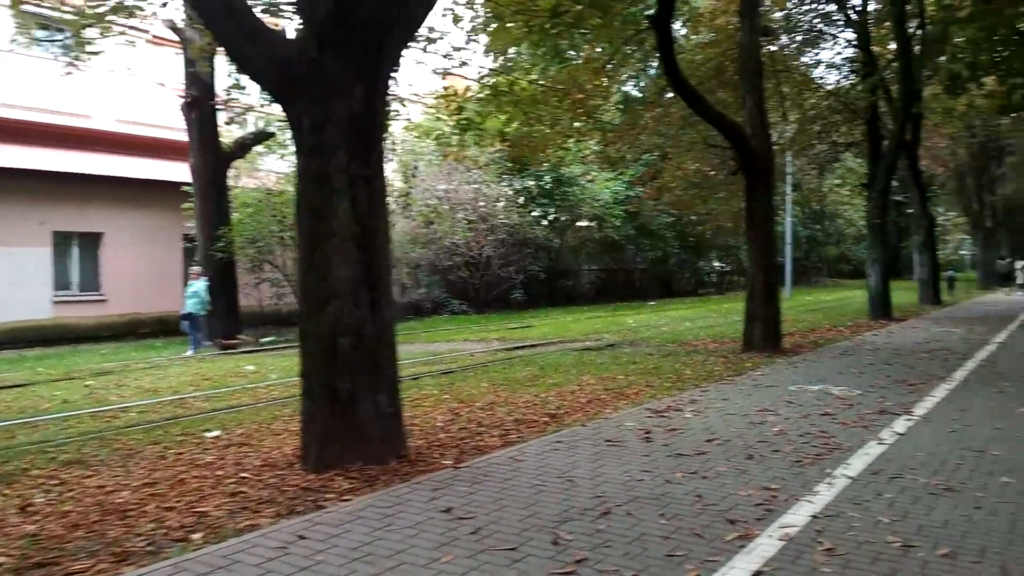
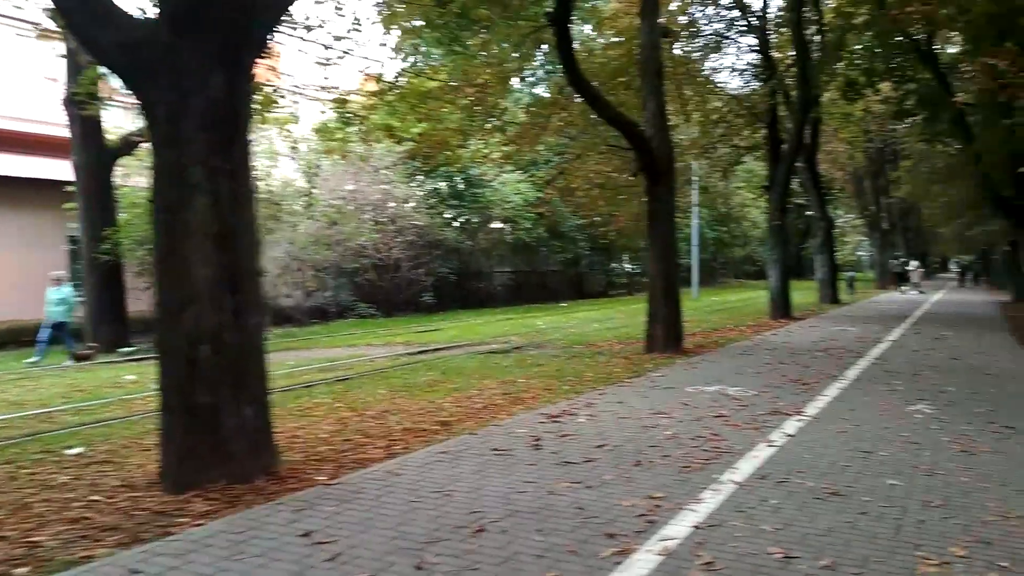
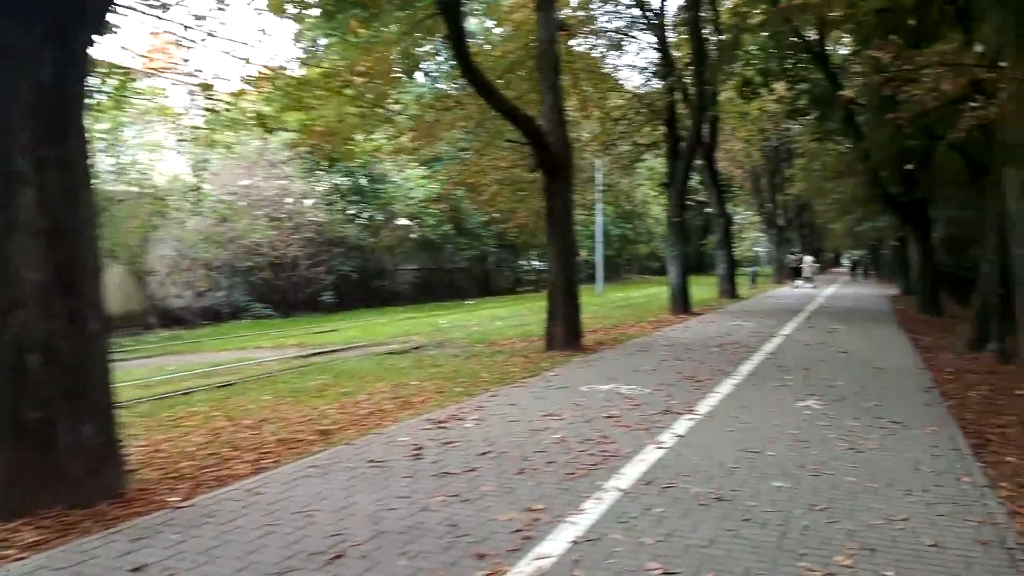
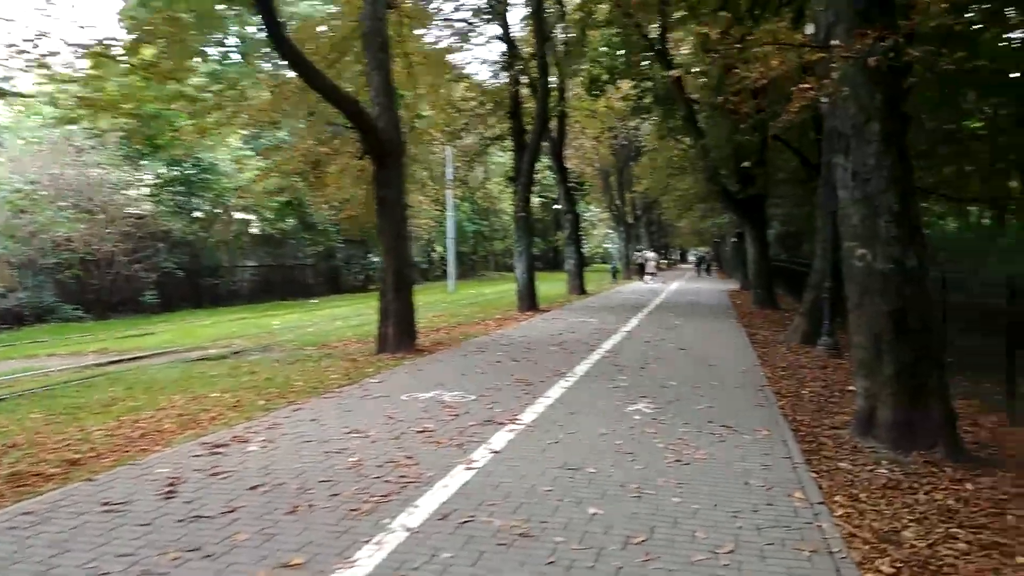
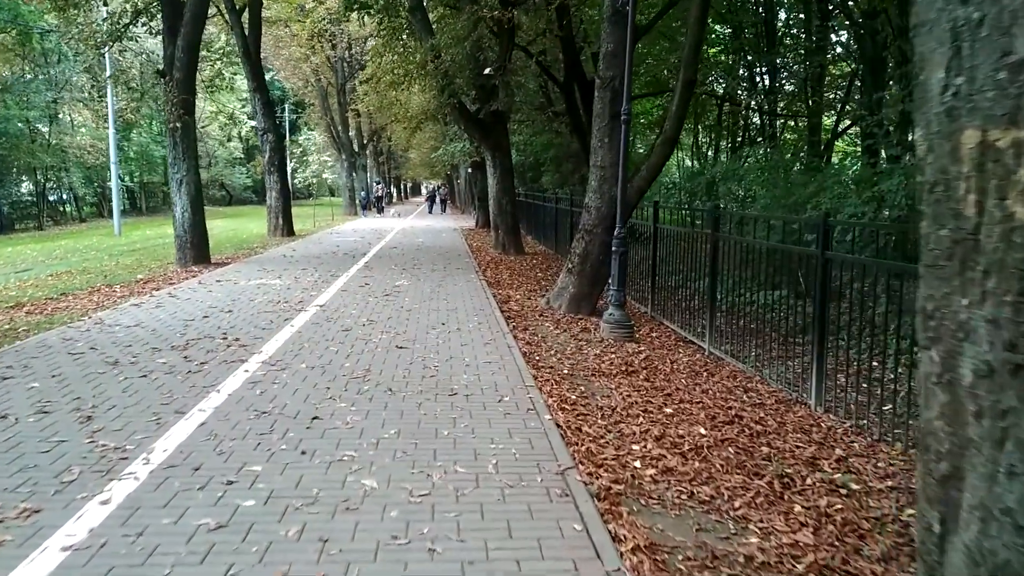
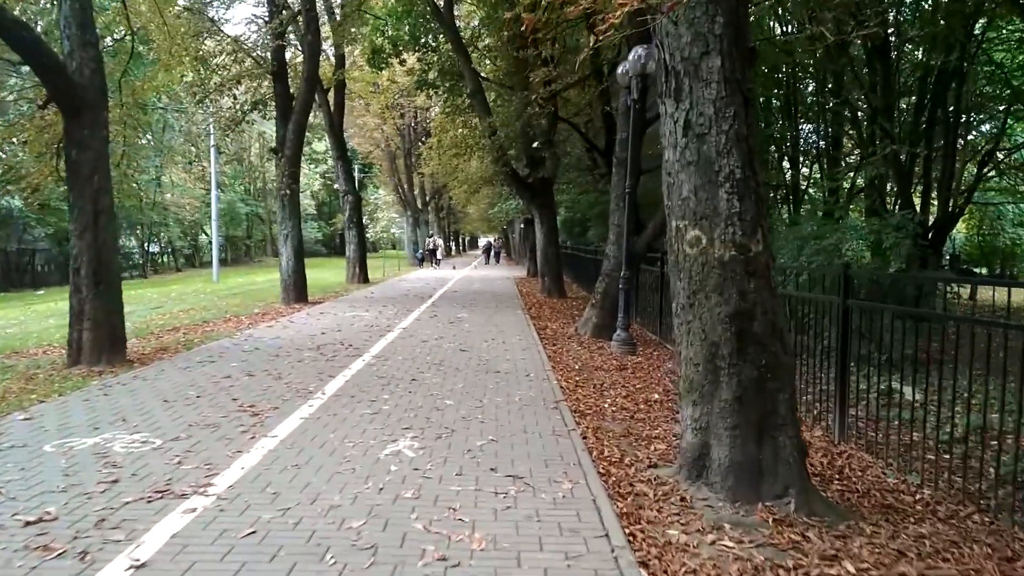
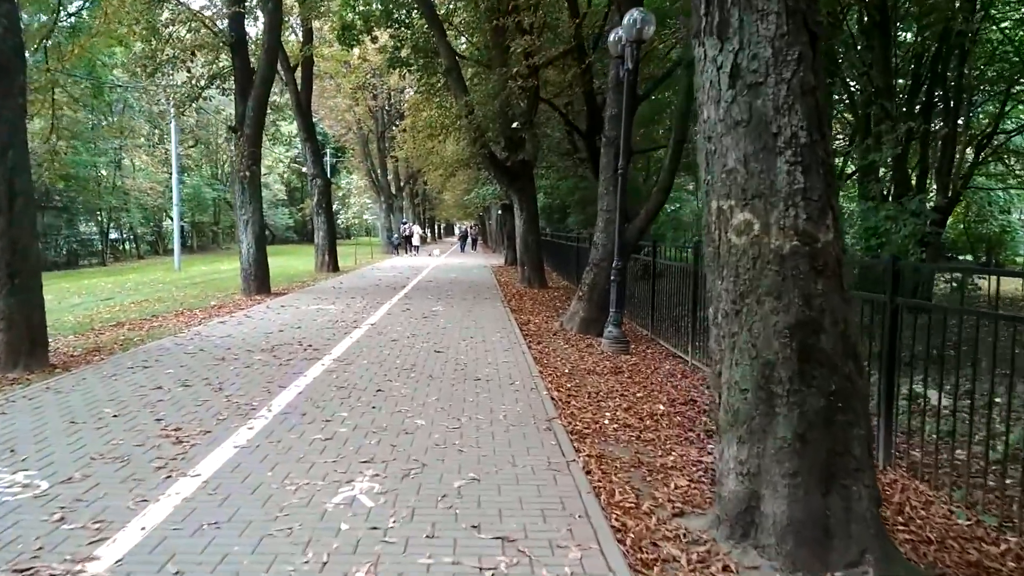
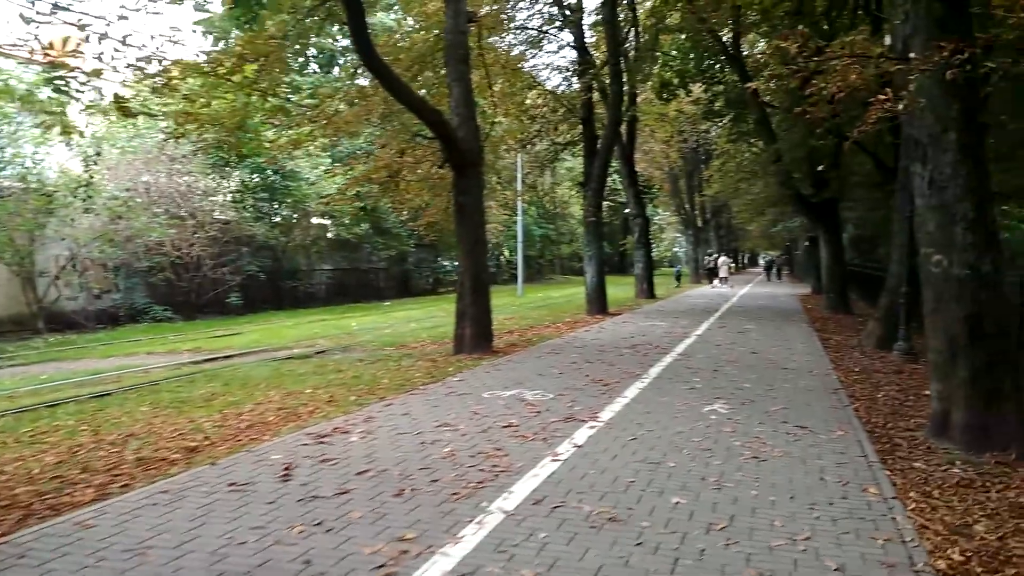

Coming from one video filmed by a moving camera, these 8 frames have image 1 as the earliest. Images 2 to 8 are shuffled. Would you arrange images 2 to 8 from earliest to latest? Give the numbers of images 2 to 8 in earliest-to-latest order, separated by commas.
2, 3, 8, 4, 6, 7, 5
